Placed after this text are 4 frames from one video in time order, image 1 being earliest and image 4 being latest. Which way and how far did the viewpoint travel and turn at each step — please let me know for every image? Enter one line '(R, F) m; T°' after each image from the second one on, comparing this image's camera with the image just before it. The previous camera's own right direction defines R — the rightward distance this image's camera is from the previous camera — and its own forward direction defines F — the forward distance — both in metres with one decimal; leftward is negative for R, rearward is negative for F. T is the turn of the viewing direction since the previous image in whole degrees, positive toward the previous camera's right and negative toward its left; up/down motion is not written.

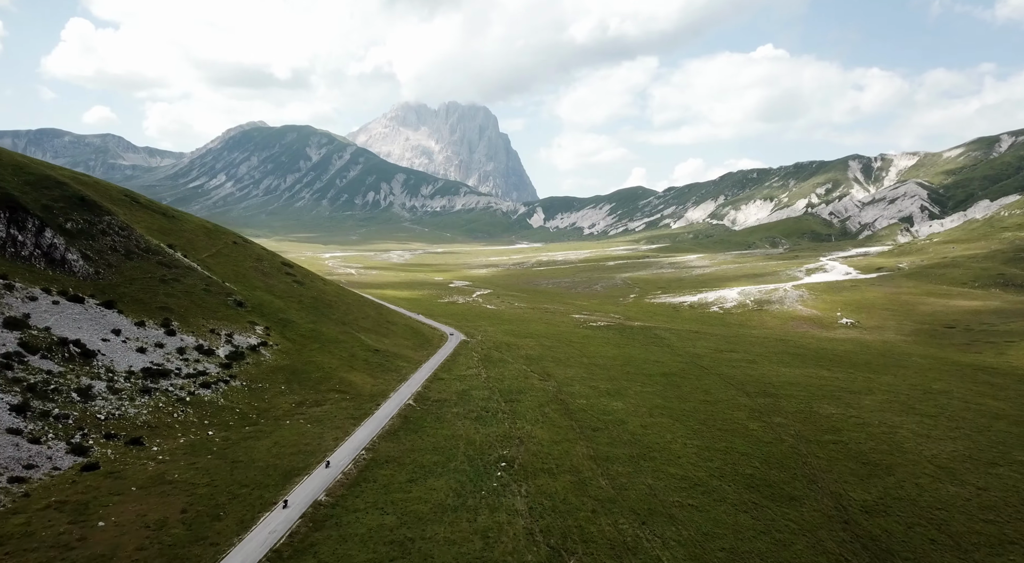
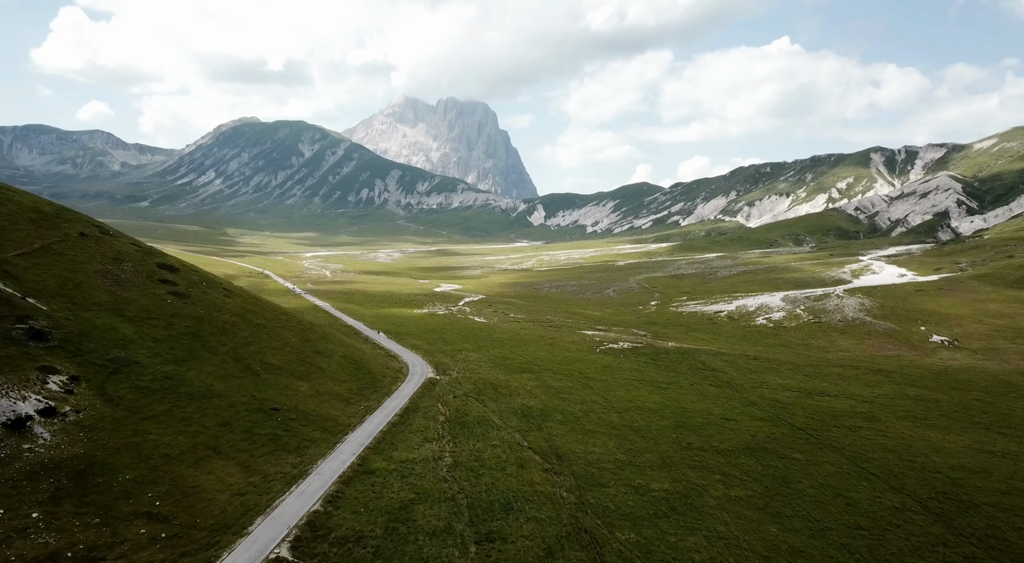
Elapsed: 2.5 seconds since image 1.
(+1.3, +34.4) m; 0°
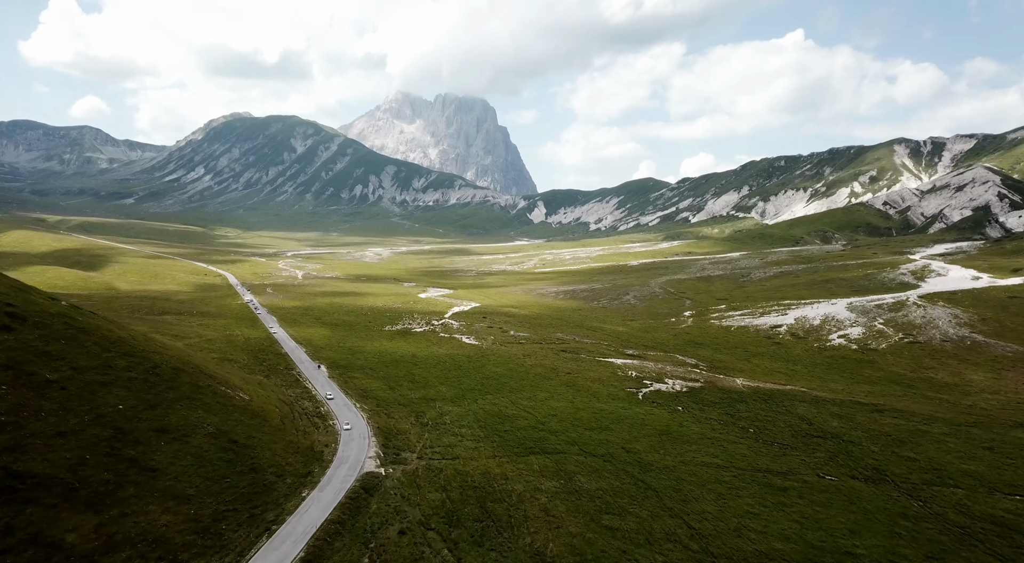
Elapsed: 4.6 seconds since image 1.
(-0.1, +32.2) m; 0°
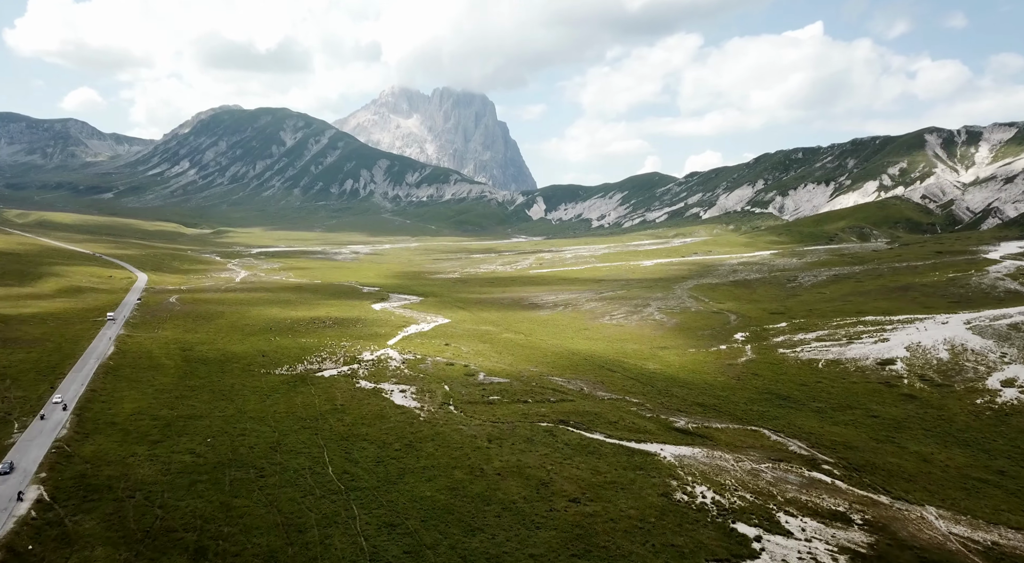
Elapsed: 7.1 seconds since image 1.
(+3.4, +40.3) m; 0°
